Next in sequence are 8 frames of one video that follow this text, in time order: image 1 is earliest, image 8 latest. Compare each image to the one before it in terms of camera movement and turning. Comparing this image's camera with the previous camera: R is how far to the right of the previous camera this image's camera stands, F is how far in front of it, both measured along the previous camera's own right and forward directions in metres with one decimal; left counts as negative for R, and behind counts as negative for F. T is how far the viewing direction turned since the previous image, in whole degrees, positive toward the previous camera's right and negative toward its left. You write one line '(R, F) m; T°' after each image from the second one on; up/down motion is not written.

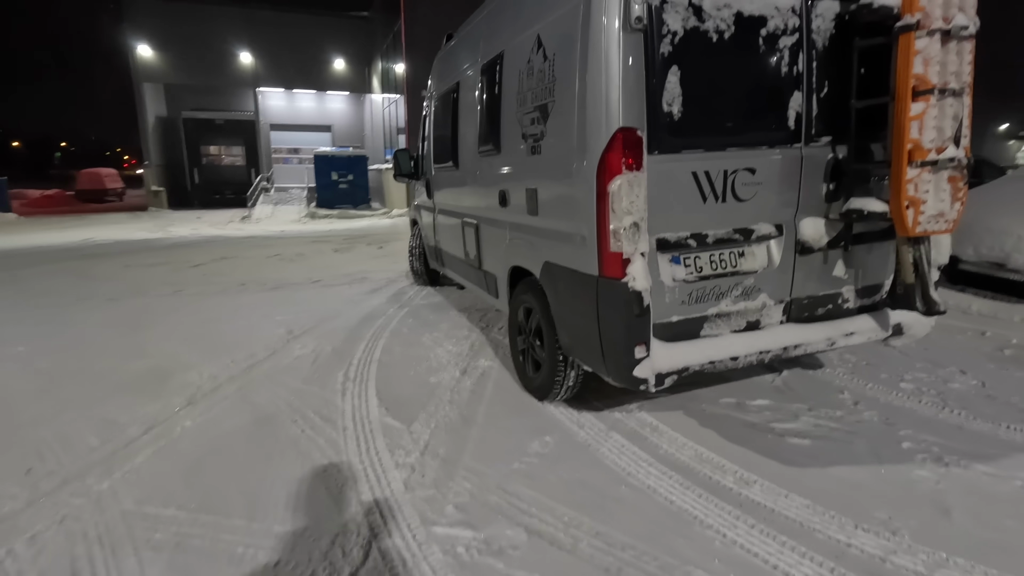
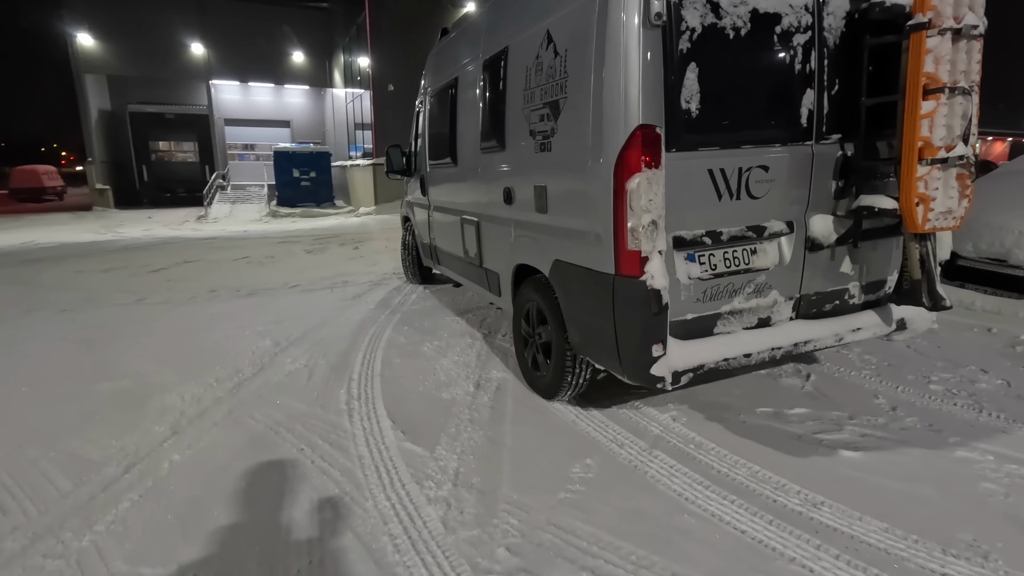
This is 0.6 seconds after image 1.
(-0.3, +0.3) m; +4°
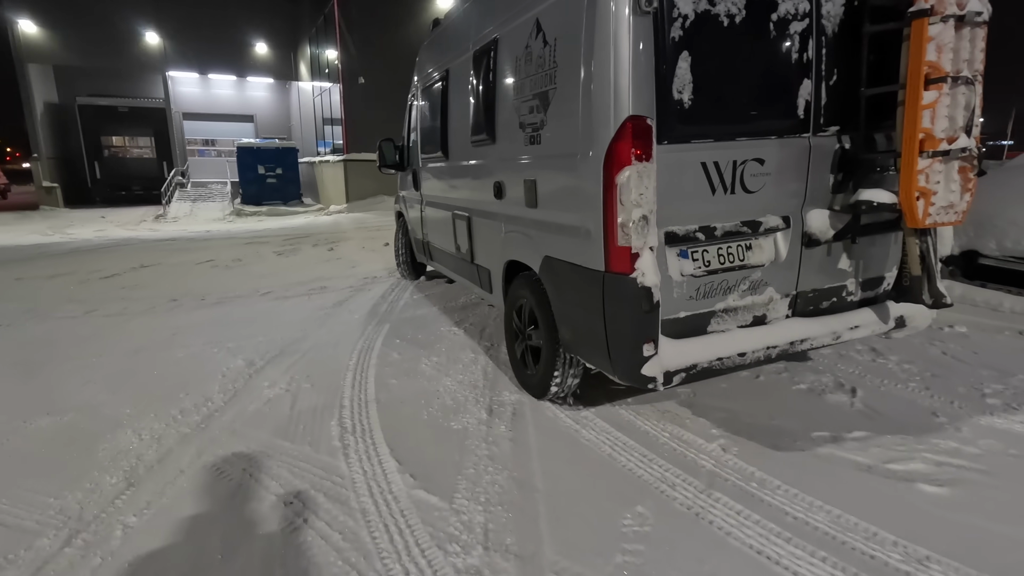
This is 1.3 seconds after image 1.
(-0.3, +0.4) m; +3°
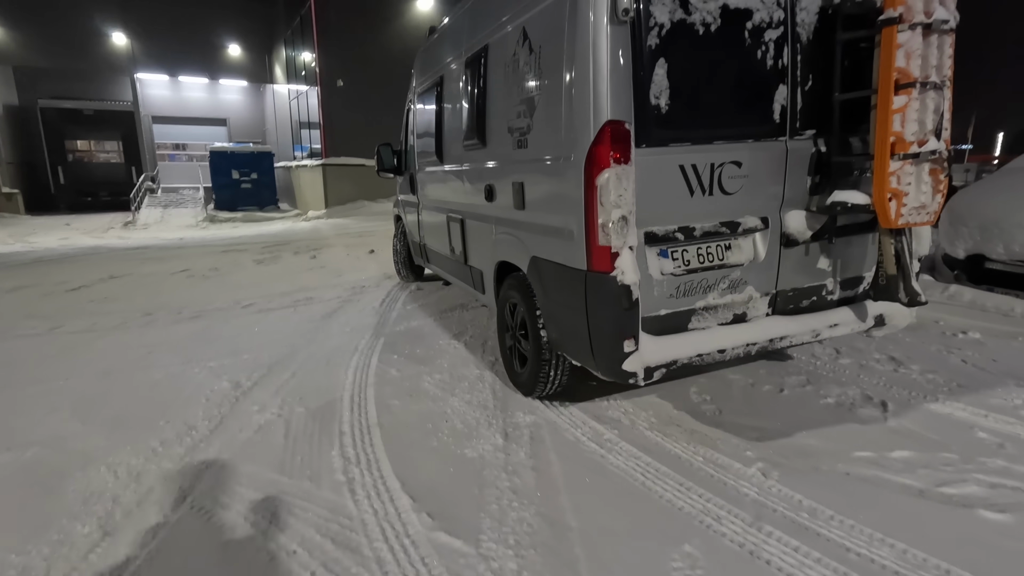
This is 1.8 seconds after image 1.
(-0.2, +0.2) m; +2°
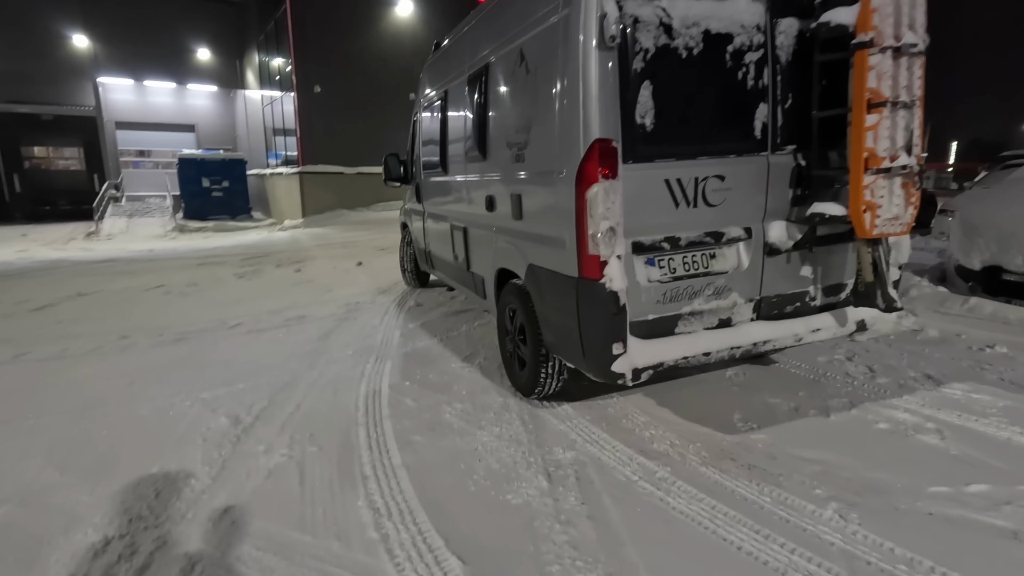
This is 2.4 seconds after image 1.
(-0.3, +0.3) m; +3°
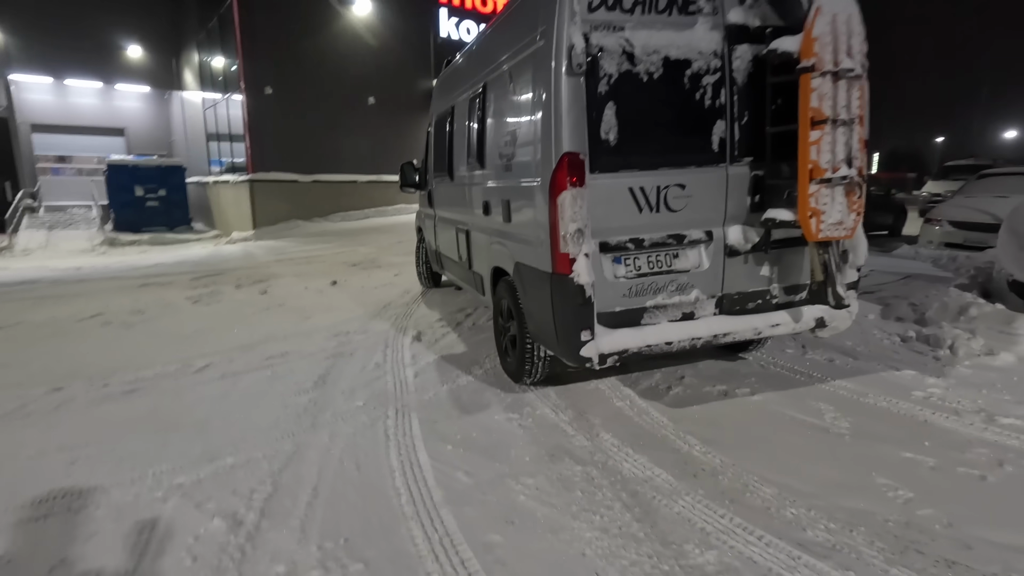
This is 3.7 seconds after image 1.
(-0.6, +0.7) m; +5°
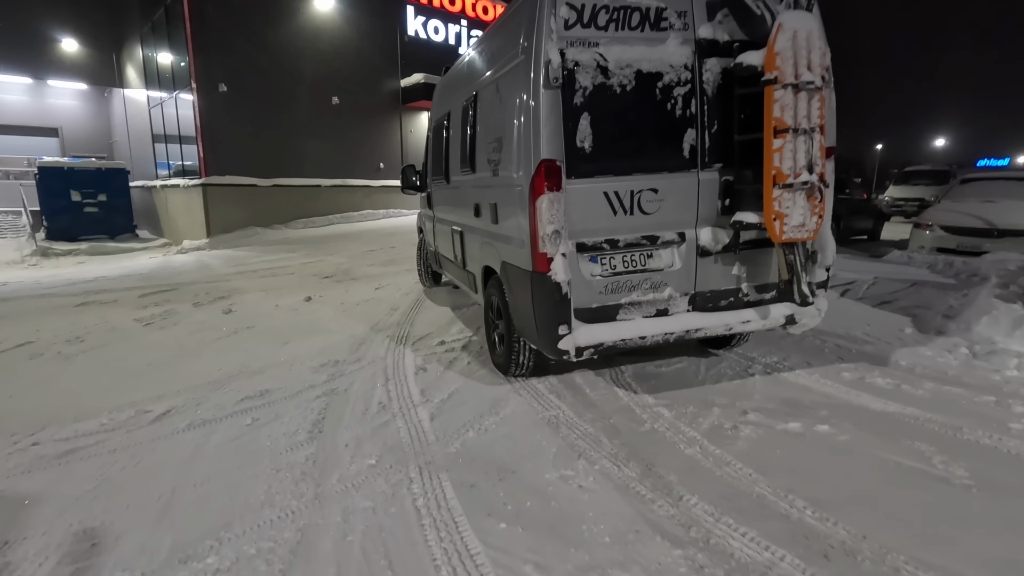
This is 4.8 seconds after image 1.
(-0.5, +0.6) m; +4°
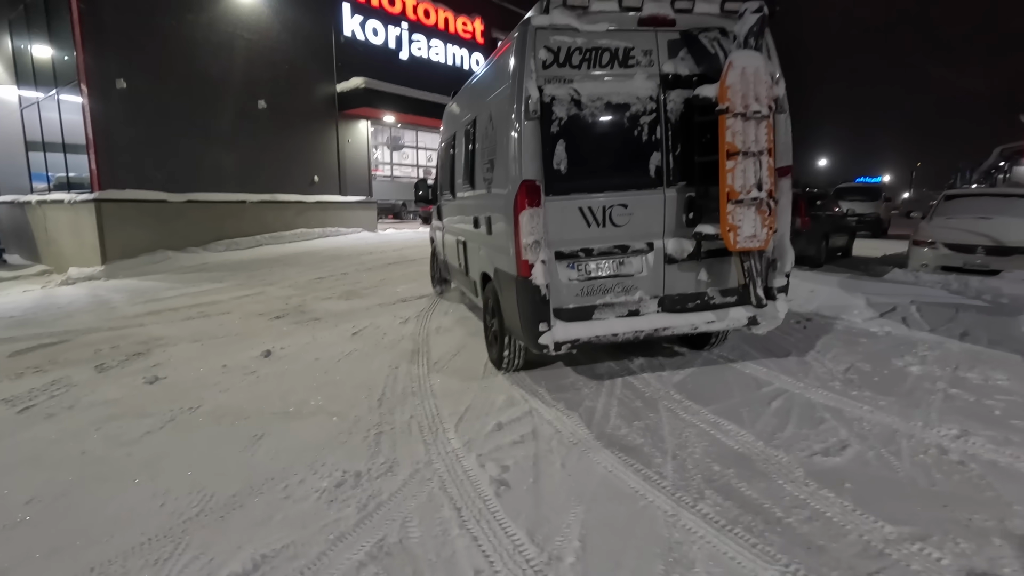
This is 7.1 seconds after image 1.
(-1.0, +1.4) m; +9°
